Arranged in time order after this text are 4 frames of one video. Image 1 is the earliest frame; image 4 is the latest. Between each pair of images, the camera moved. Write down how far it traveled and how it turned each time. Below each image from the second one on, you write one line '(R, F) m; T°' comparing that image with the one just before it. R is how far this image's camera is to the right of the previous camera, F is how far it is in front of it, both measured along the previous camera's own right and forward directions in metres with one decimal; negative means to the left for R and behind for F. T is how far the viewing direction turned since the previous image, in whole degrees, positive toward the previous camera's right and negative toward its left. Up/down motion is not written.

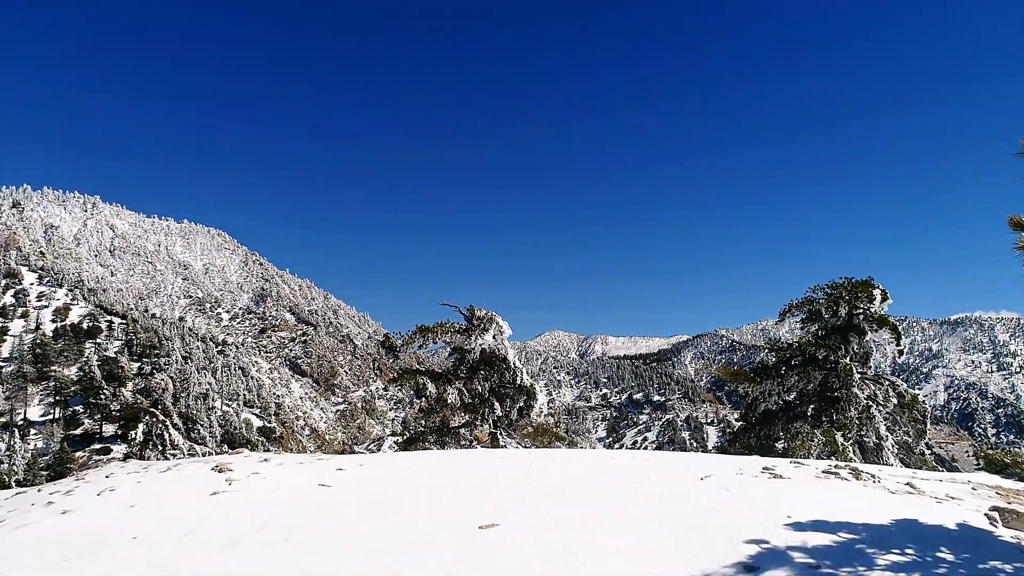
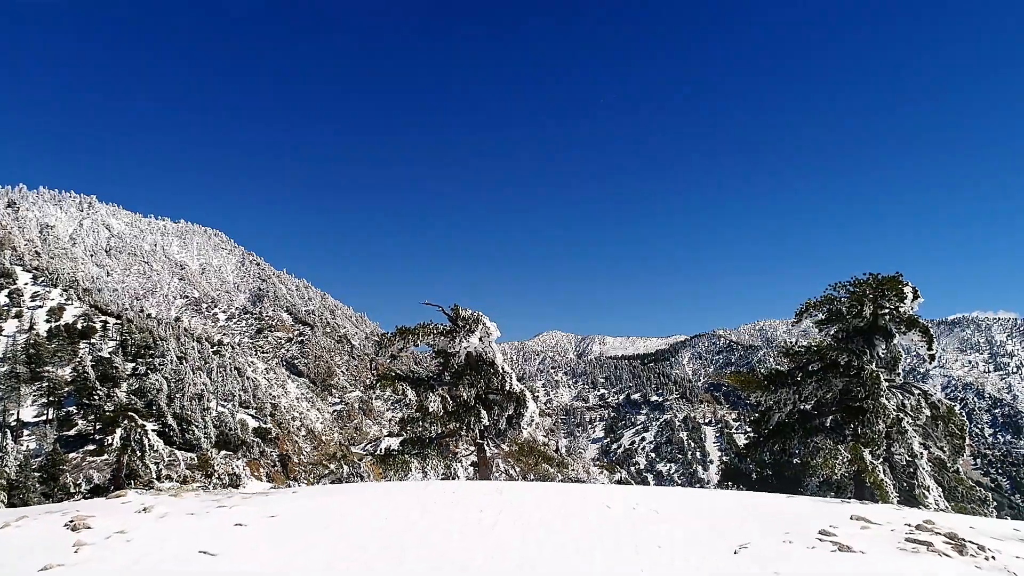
(+0.2, +1.0) m; 0°
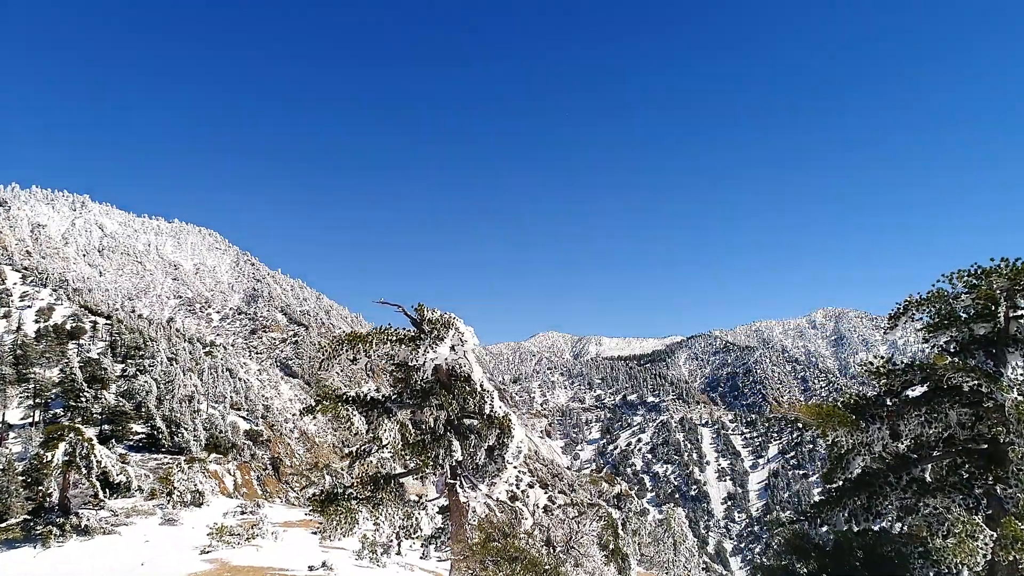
(+0.3, +2.6) m; 0°
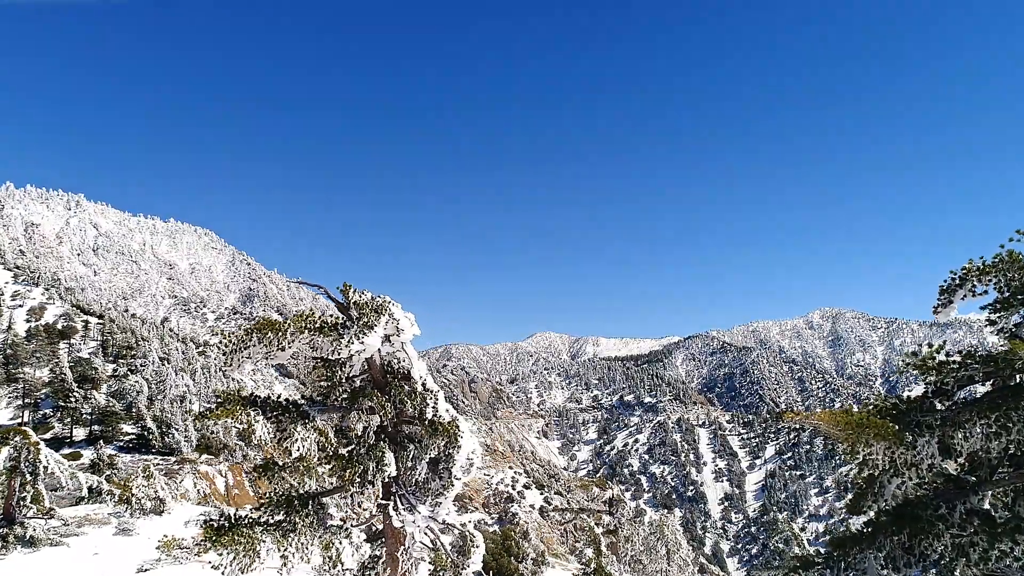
(+0.7, +1.7) m; 0°
